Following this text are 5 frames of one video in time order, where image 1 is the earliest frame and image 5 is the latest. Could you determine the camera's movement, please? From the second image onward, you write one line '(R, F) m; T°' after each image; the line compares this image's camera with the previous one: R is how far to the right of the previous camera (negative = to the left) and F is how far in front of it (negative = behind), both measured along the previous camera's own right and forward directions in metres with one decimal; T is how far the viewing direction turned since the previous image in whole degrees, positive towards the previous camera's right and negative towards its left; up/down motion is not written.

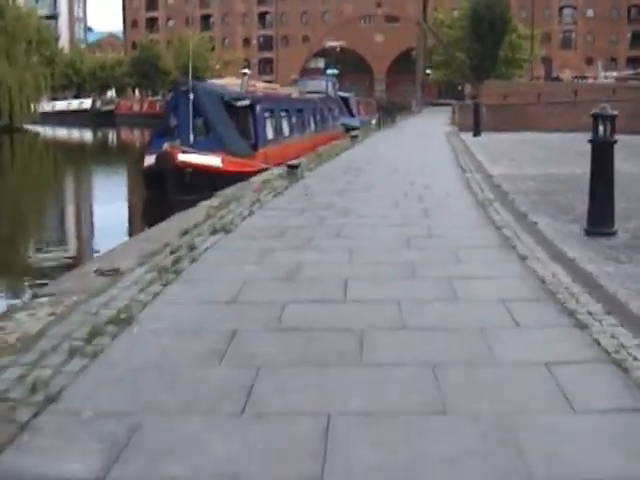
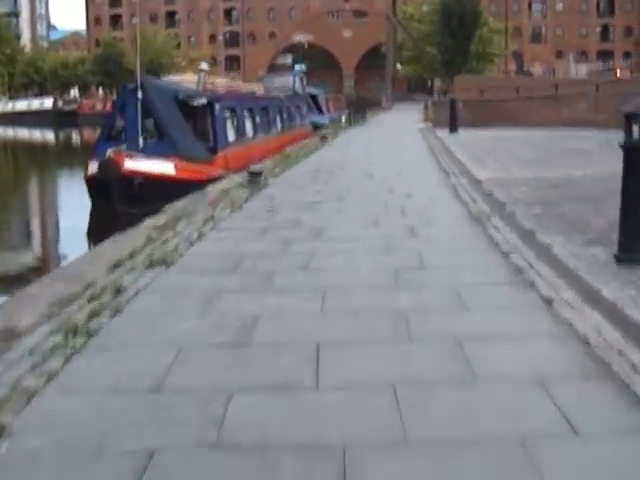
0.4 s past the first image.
(0.0, +1.4) m; +2°
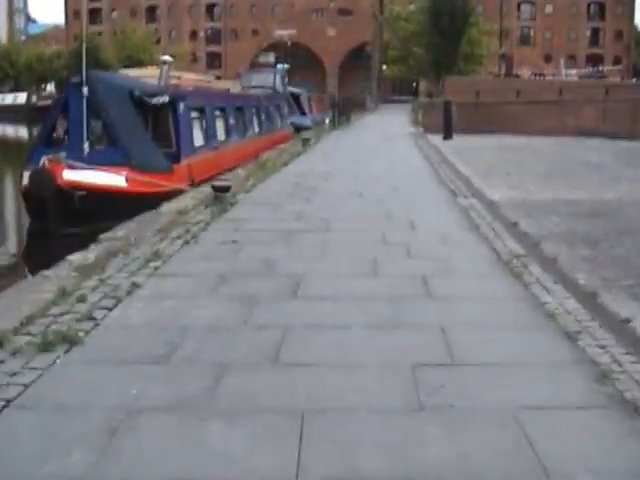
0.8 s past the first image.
(0.0, +1.9) m; +1°
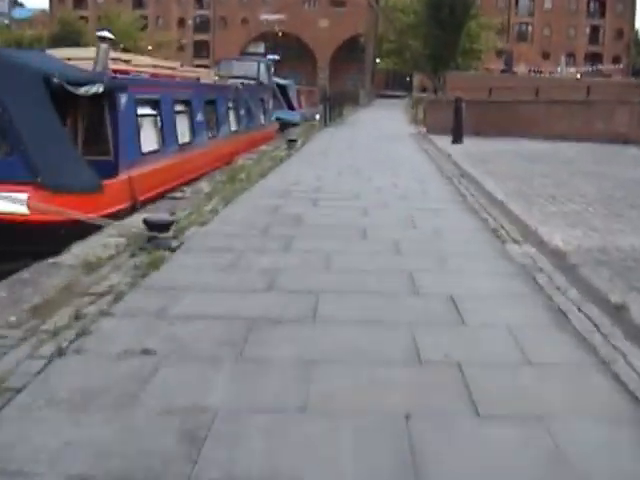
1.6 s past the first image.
(0.0, +2.8) m; +1°
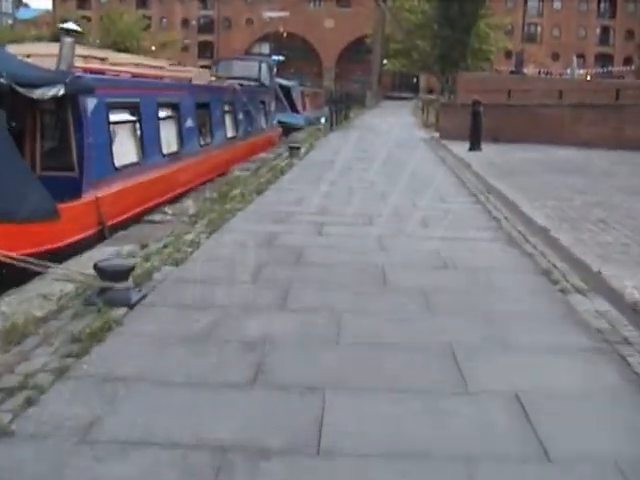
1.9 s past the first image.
(0.0, +1.4) m; 0°
